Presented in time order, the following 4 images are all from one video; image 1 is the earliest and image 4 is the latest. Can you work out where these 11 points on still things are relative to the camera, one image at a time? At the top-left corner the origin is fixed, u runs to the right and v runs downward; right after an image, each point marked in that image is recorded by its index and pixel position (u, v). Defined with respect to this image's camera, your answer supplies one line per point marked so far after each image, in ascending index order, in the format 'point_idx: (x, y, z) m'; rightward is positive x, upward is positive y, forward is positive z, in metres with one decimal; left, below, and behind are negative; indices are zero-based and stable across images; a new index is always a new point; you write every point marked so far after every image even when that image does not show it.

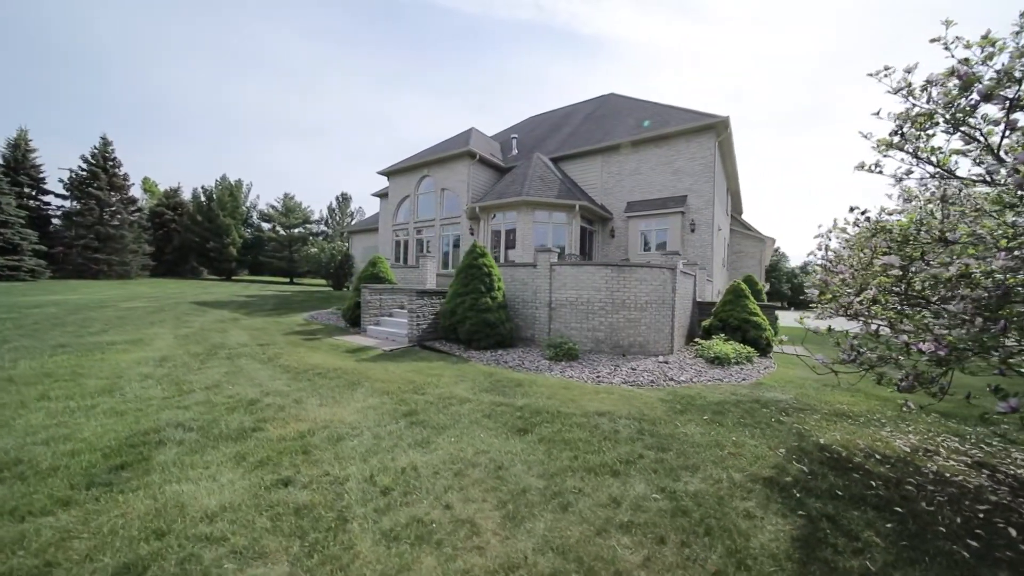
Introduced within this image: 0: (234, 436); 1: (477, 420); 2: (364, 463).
0: (-2.5, -1.4, +3.4) m
1: (-0.4, -1.5, +4.1) m
2: (-1.2, -1.4, +3.0) m
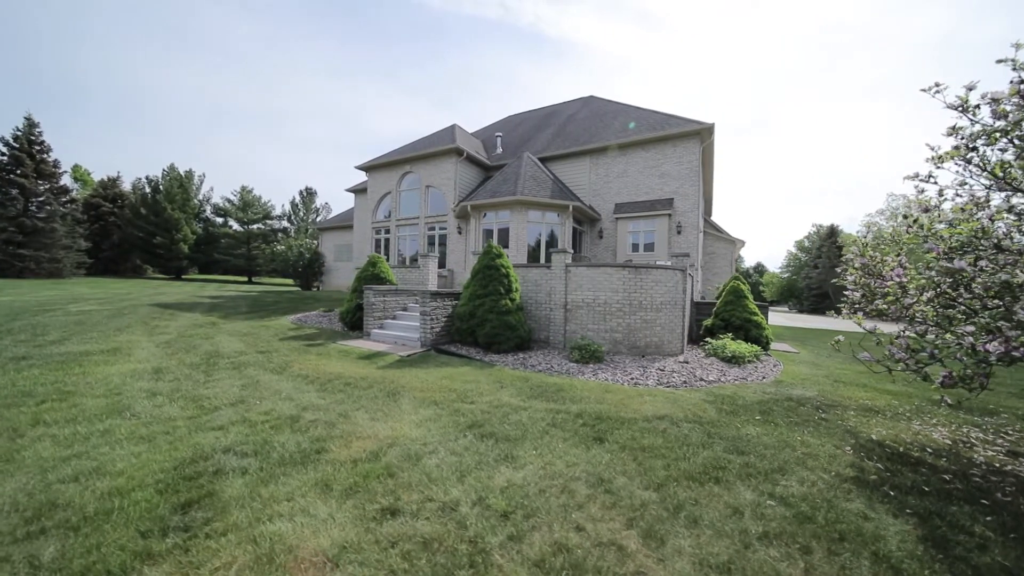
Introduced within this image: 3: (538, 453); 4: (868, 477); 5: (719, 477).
0: (-1.7, -1.4, +3.0) m
1: (+0.4, -1.5, +3.9) m
2: (-0.4, -1.5, +2.8) m
3: (+0.2, -1.5, +3.4) m
4: (+3.1, -1.7, +3.2) m
5: (+1.8, -1.6, +3.1) m
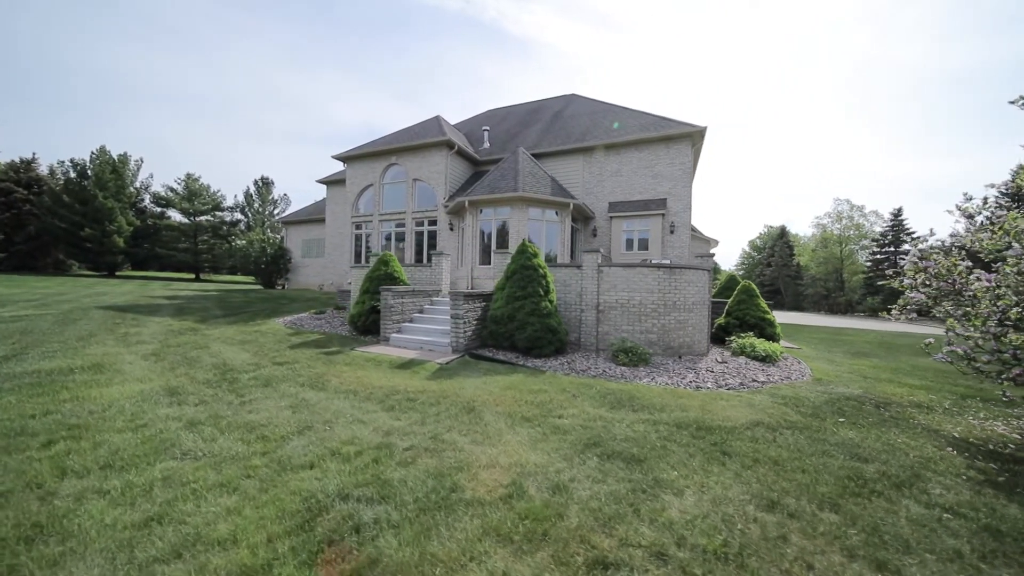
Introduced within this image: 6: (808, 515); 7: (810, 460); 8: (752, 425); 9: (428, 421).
0: (-0.5, -1.5, +2.5) m
1: (+1.5, -1.5, +3.6) m
2: (+0.9, -1.5, +2.5) m
3: (+1.4, -1.6, +3.1) m
4: (+4.3, -1.7, +3.3) m
5: (+3.0, -1.7, +3.0) m
6: (+2.1, -1.6, +2.6) m
7: (+2.8, -1.6, +3.5) m
8: (+2.8, -1.6, +4.2) m
9: (-0.9, -1.4, +3.9) m
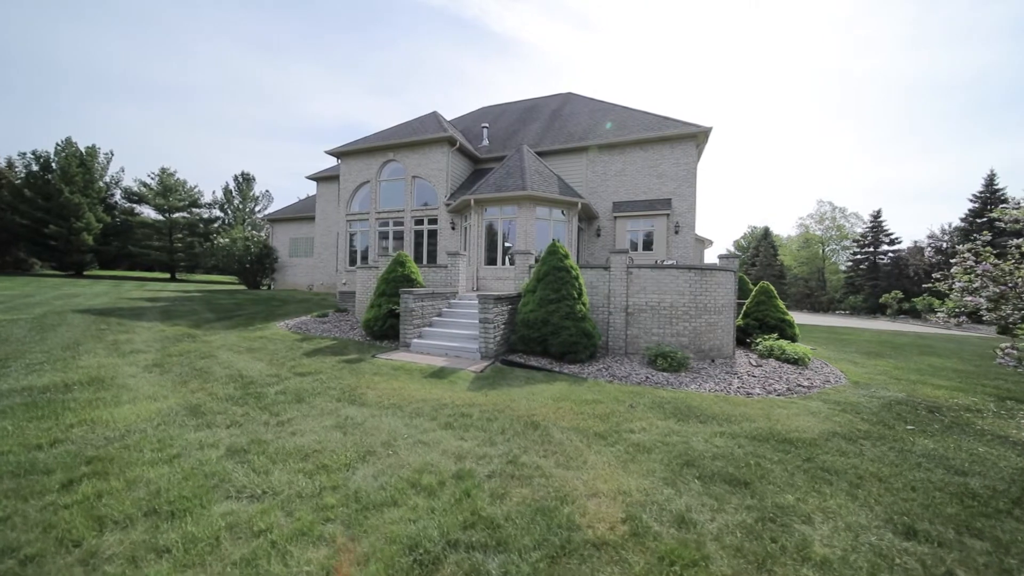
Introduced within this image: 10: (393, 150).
0: (+0.3, -1.5, +2.2) m
1: (+2.2, -1.6, +3.4) m
2: (+1.7, -1.6, +2.2) m
3: (+2.2, -1.6, +2.8) m
4: (+5.1, -1.8, +3.2) m
5: (+3.7, -1.7, +2.8) m
6: (+2.9, -1.7, +2.4) m
7: (+3.5, -1.7, +3.3) m
8: (+3.5, -1.6, +4.1) m
9: (-0.2, -1.5, +3.5) m
10: (-5.4, +6.3, +16.7) m
